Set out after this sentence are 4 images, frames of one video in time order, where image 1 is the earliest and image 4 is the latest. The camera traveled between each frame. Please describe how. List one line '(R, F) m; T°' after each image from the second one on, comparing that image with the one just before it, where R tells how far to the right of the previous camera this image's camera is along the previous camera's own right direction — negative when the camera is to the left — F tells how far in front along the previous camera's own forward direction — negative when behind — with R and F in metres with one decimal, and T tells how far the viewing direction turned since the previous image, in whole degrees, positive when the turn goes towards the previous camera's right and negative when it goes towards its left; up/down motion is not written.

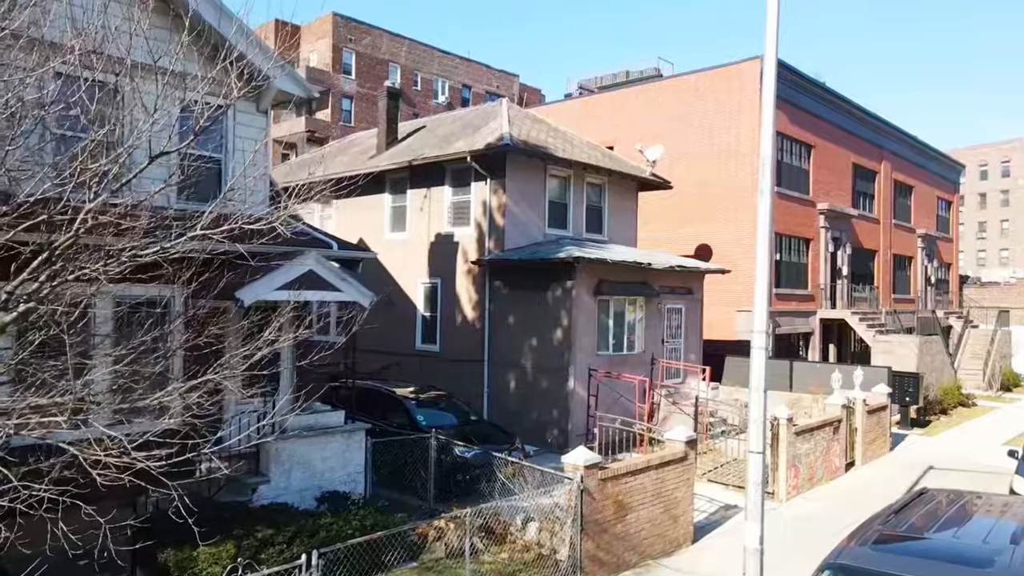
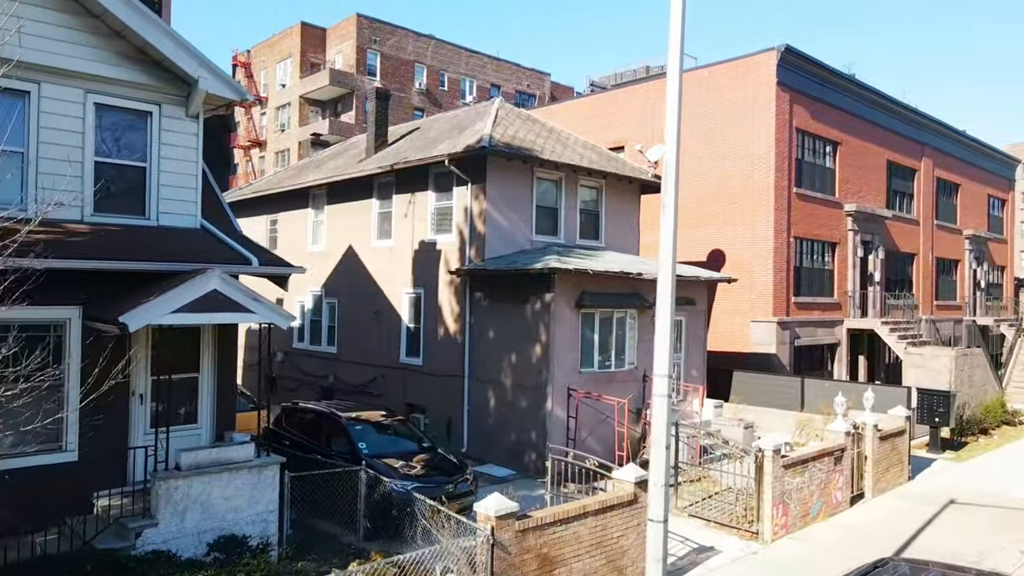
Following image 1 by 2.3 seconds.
(+1.5, +1.1) m; -4°
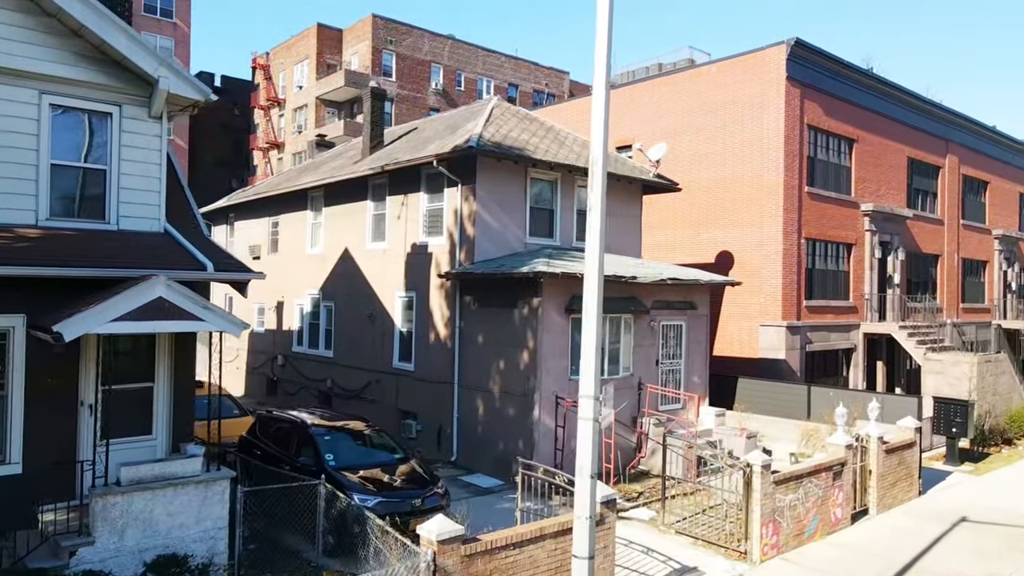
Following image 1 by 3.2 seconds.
(+0.8, +0.5) m; -2°
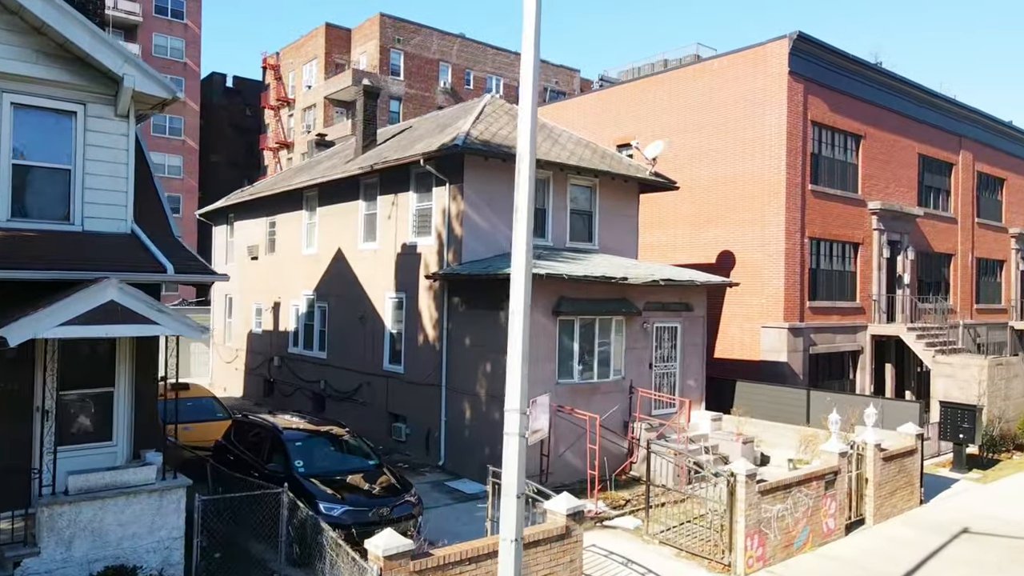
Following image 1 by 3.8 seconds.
(+0.6, +0.3) m; -1°
